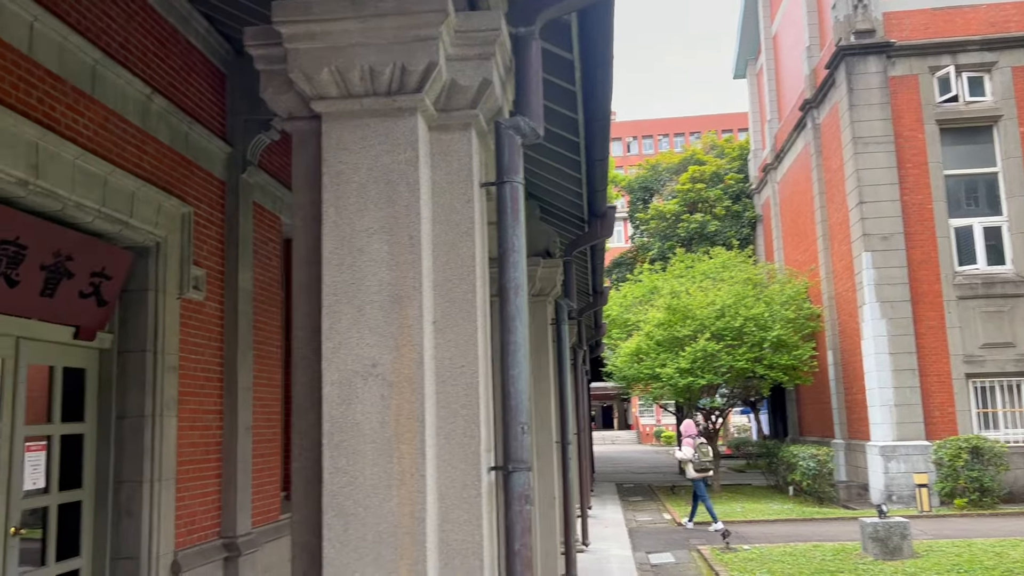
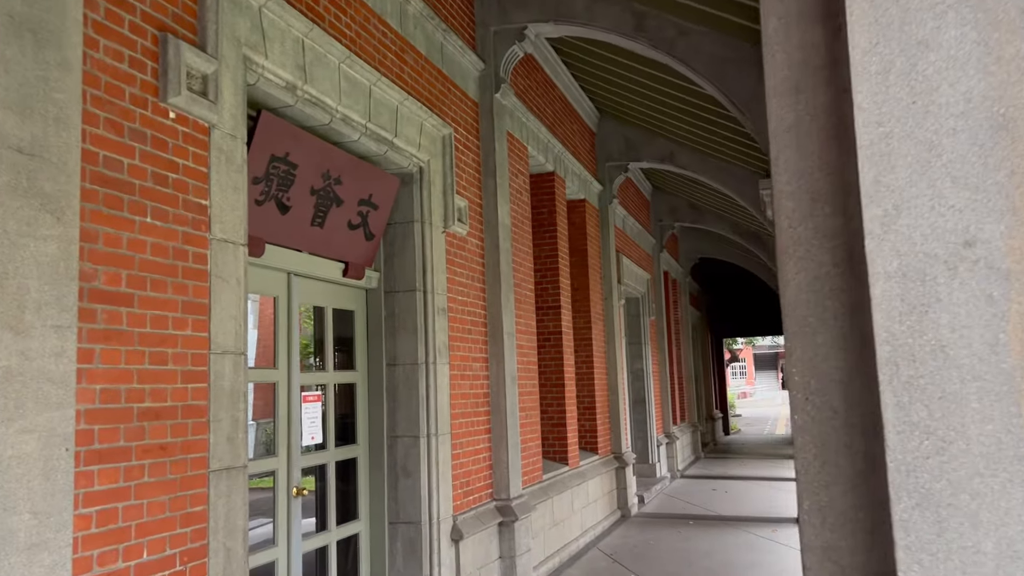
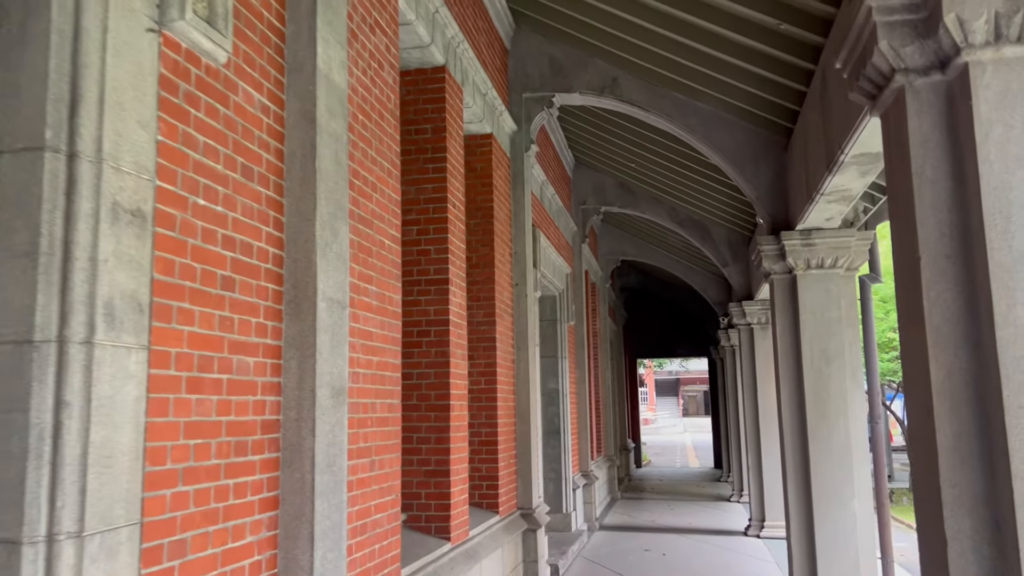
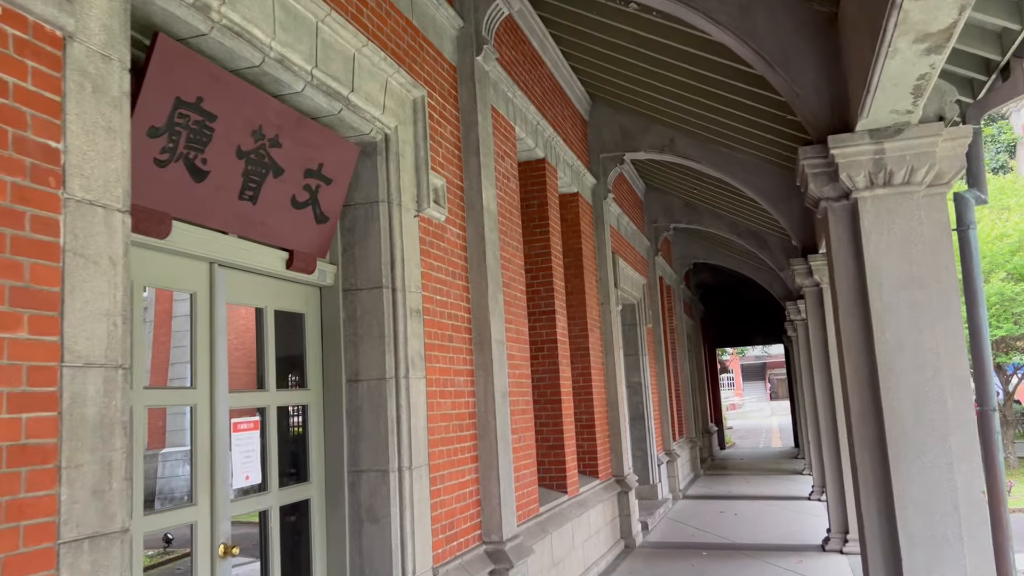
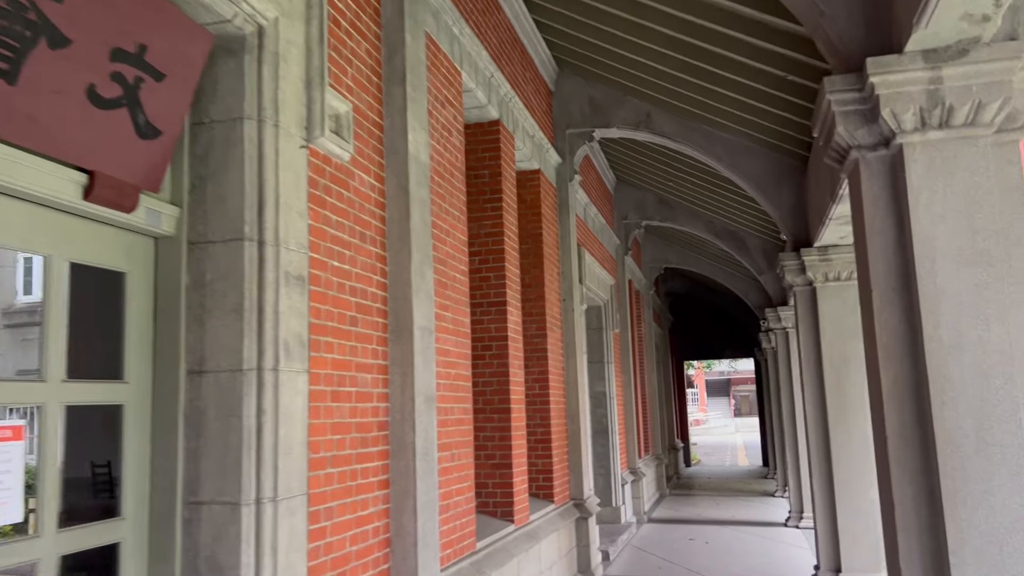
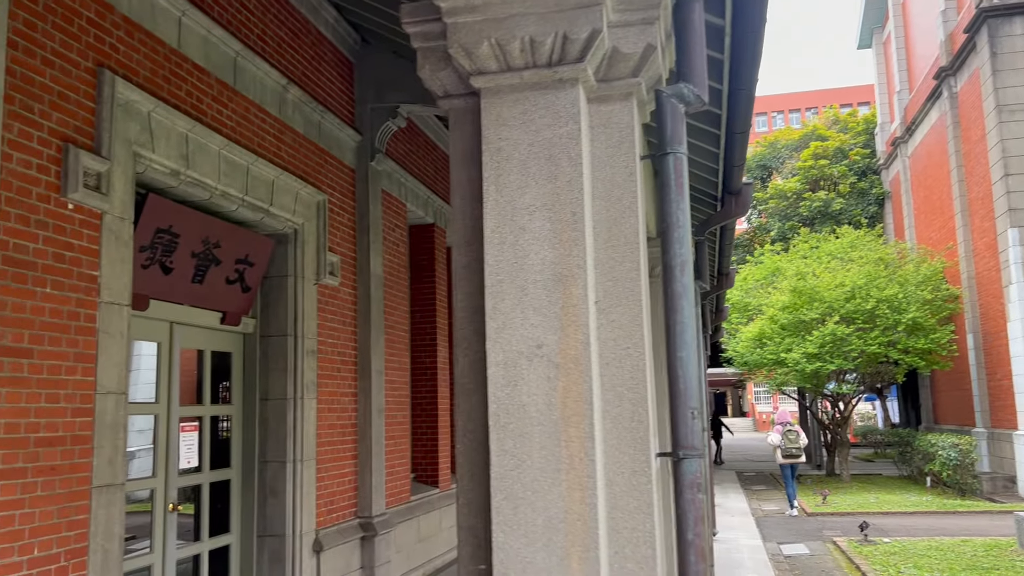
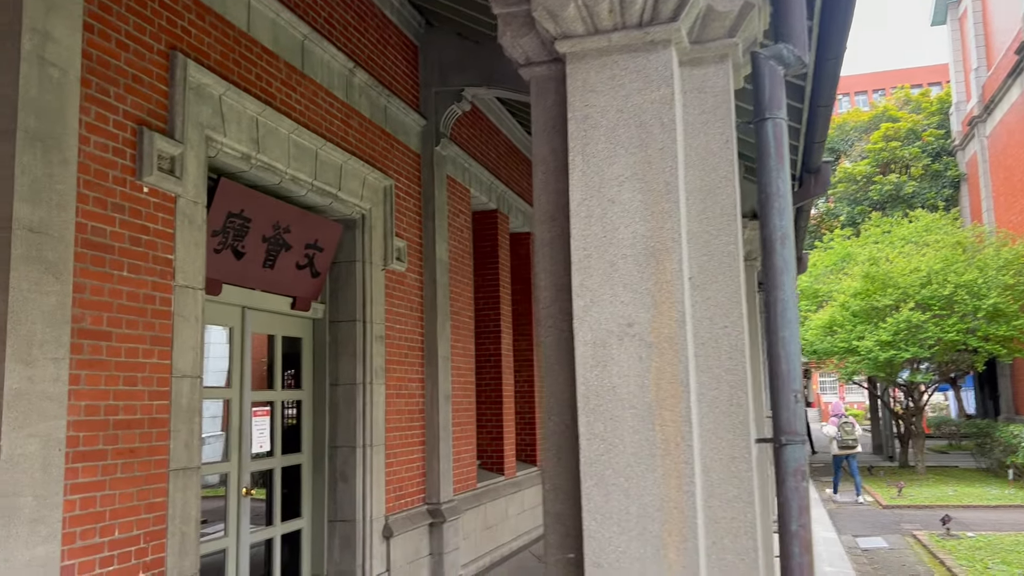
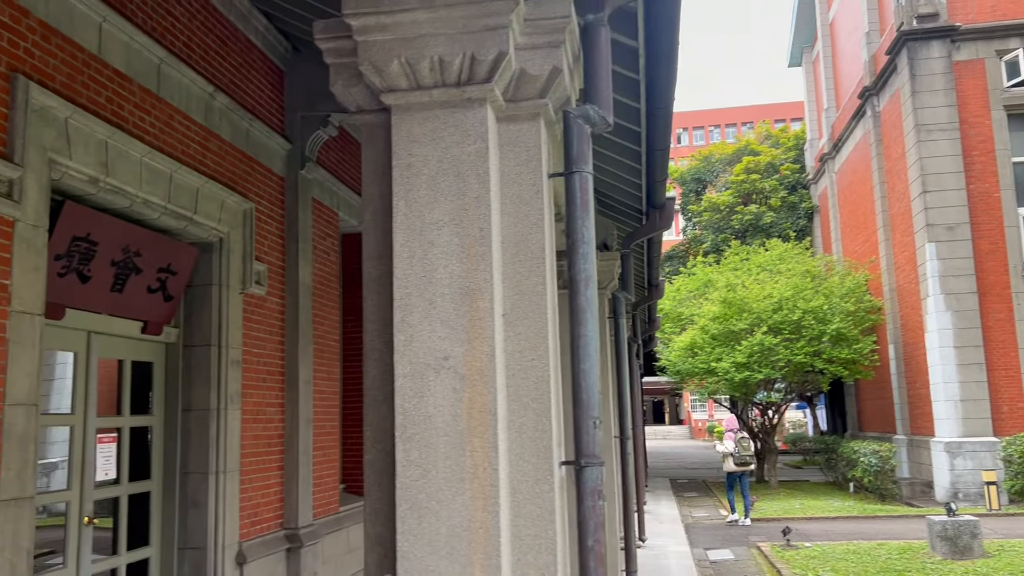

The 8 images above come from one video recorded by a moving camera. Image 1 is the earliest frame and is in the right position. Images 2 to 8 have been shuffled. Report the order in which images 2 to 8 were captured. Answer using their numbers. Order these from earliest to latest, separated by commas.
8, 6, 7, 2, 4, 5, 3
